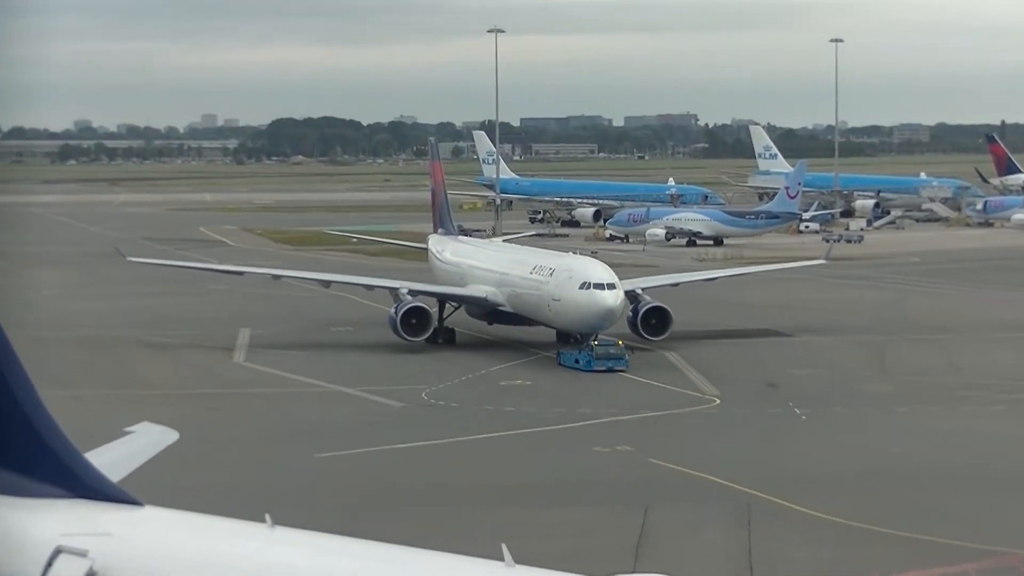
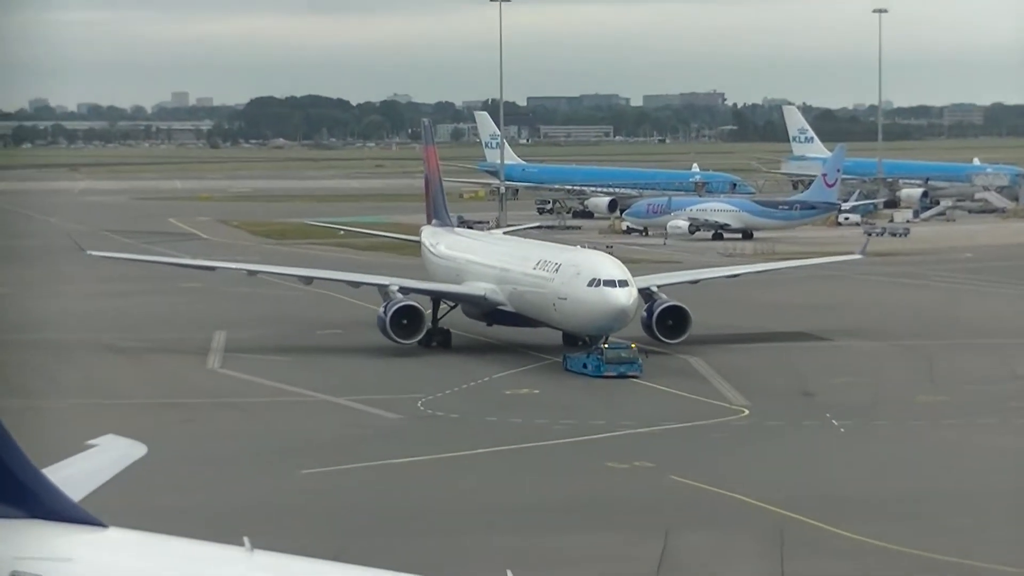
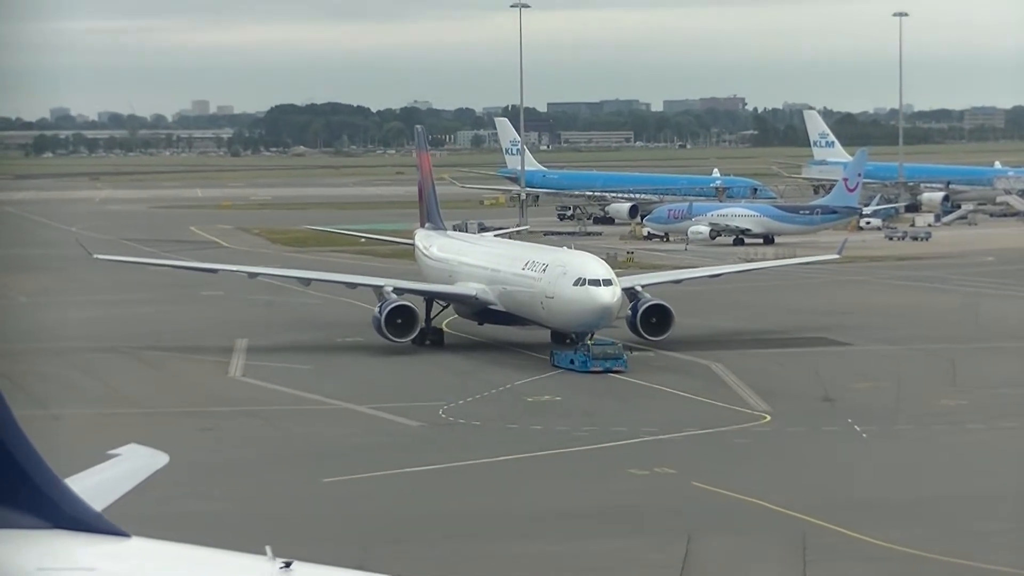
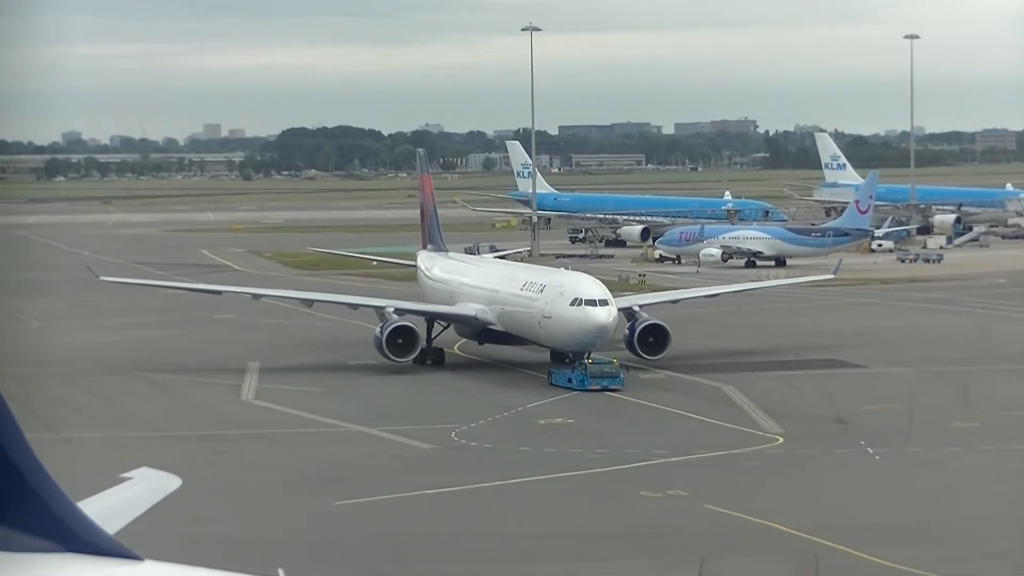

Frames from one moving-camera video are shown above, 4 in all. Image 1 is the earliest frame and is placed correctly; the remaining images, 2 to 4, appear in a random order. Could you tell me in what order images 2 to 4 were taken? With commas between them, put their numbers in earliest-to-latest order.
2, 3, 4
